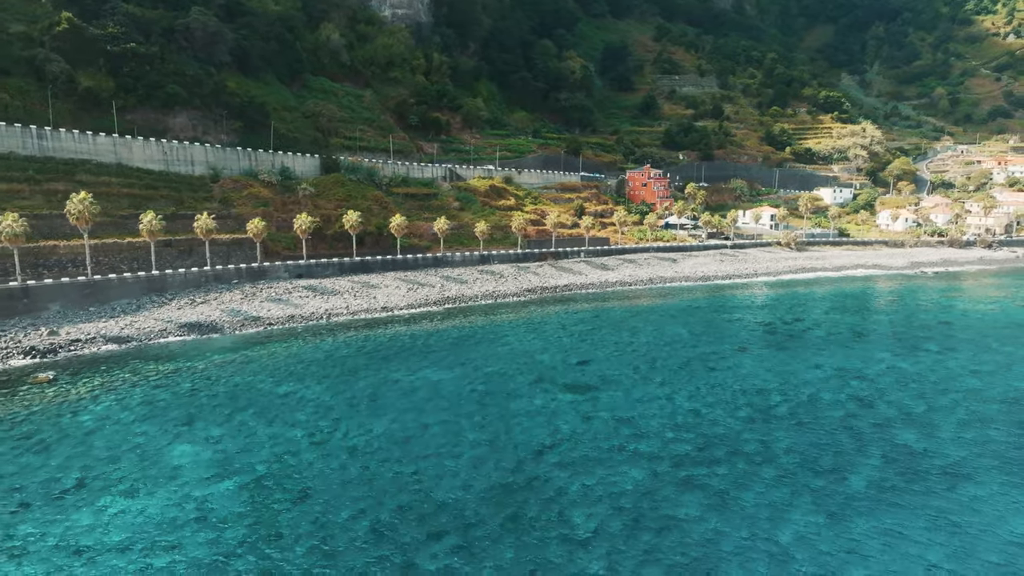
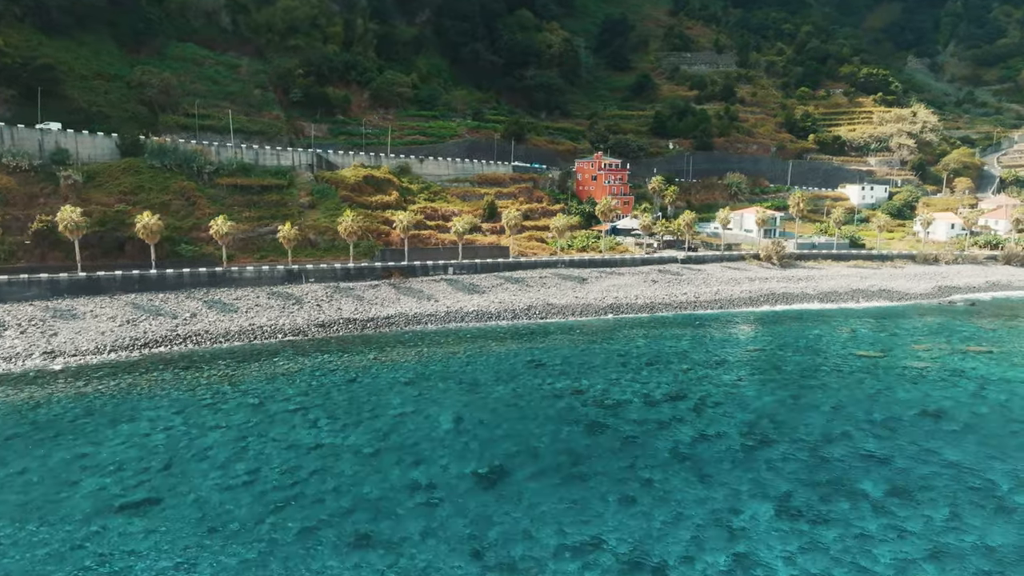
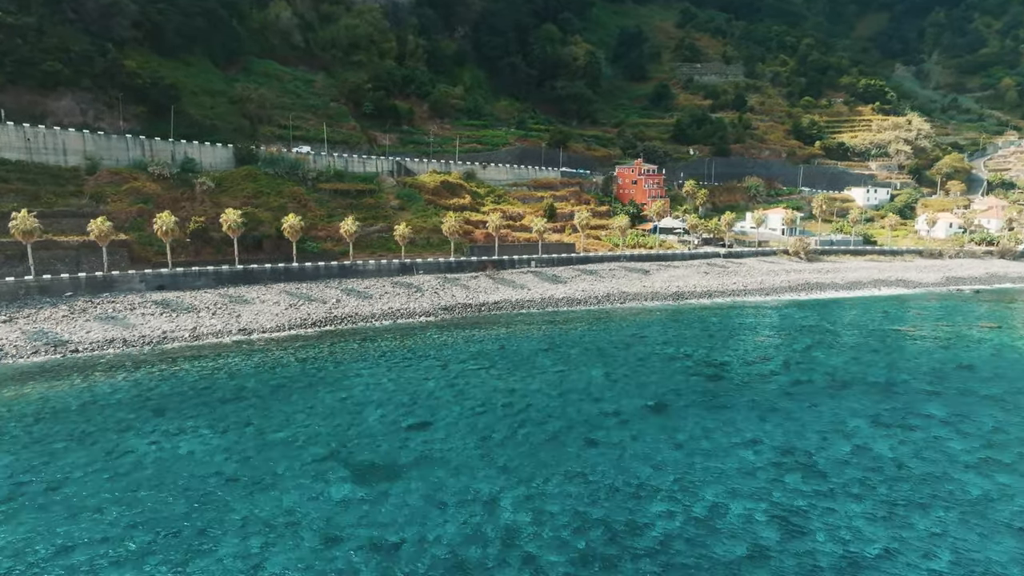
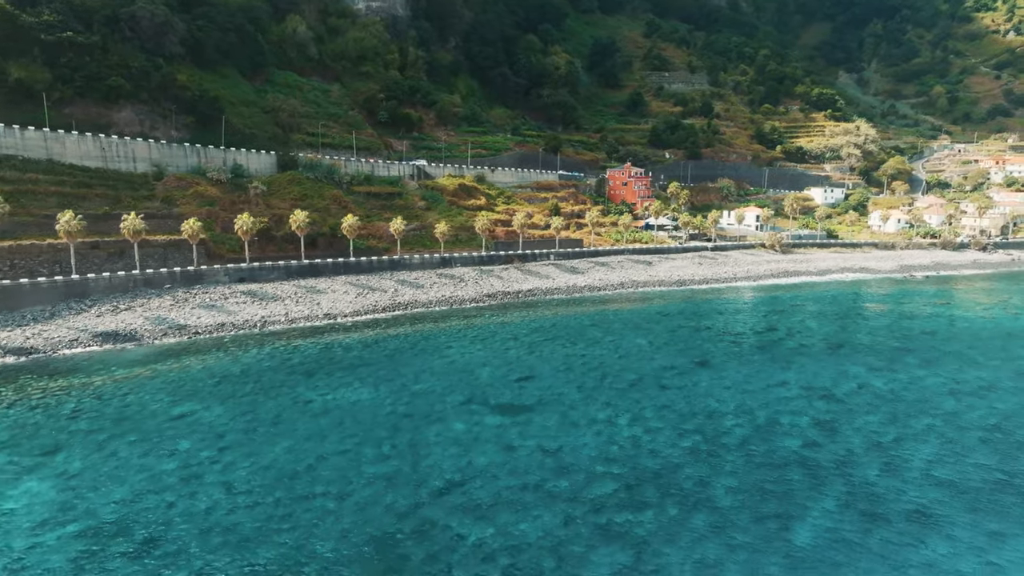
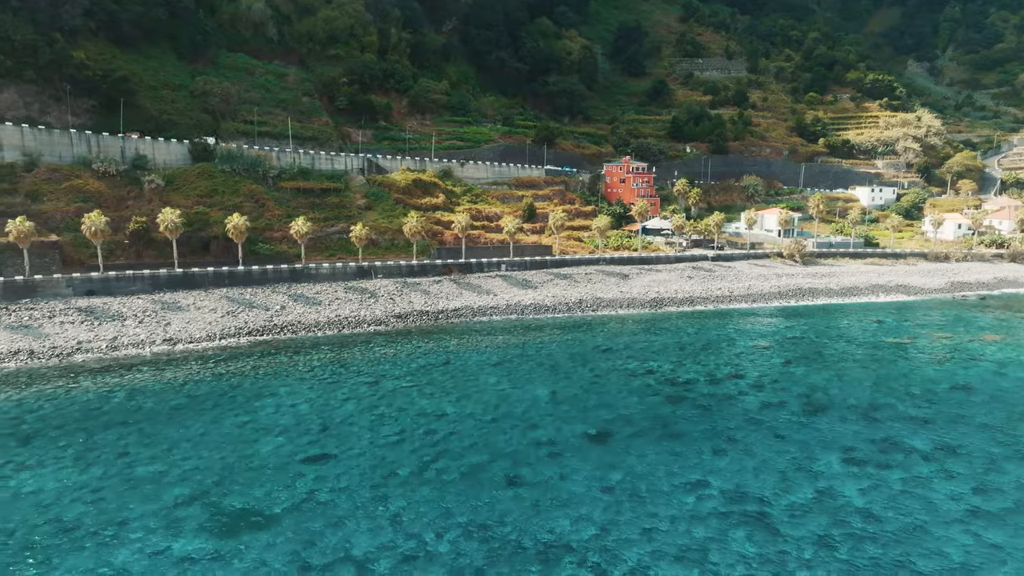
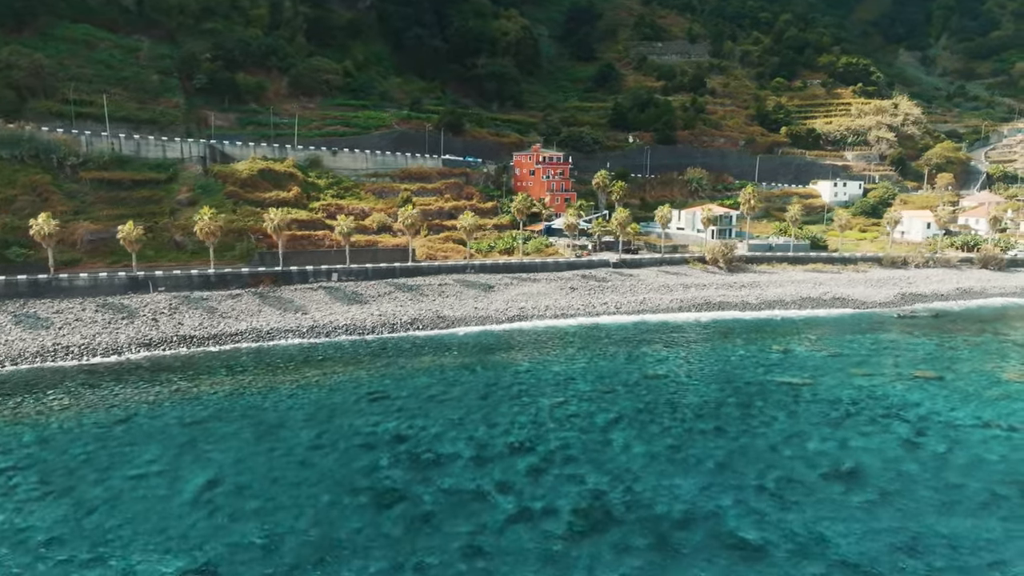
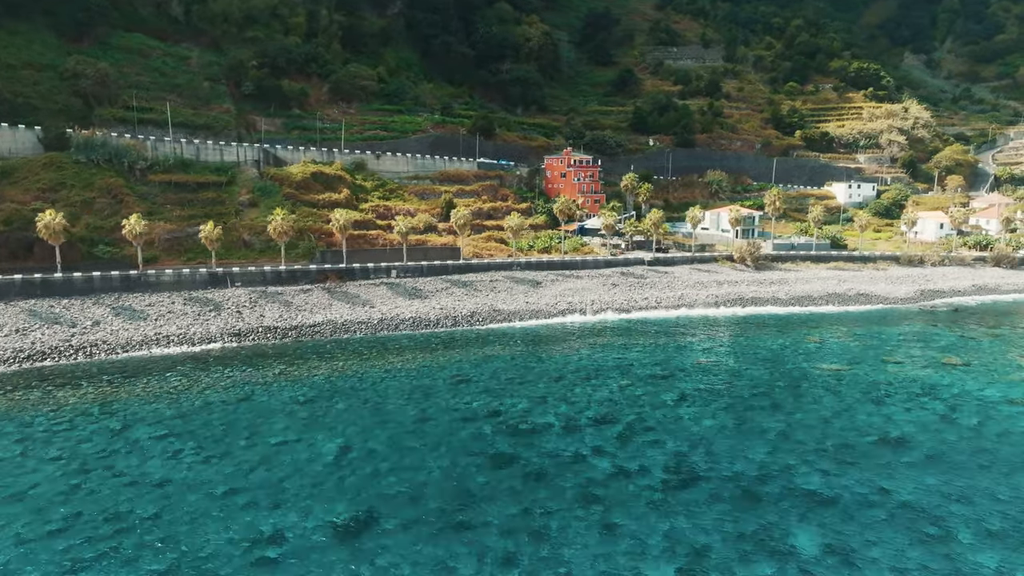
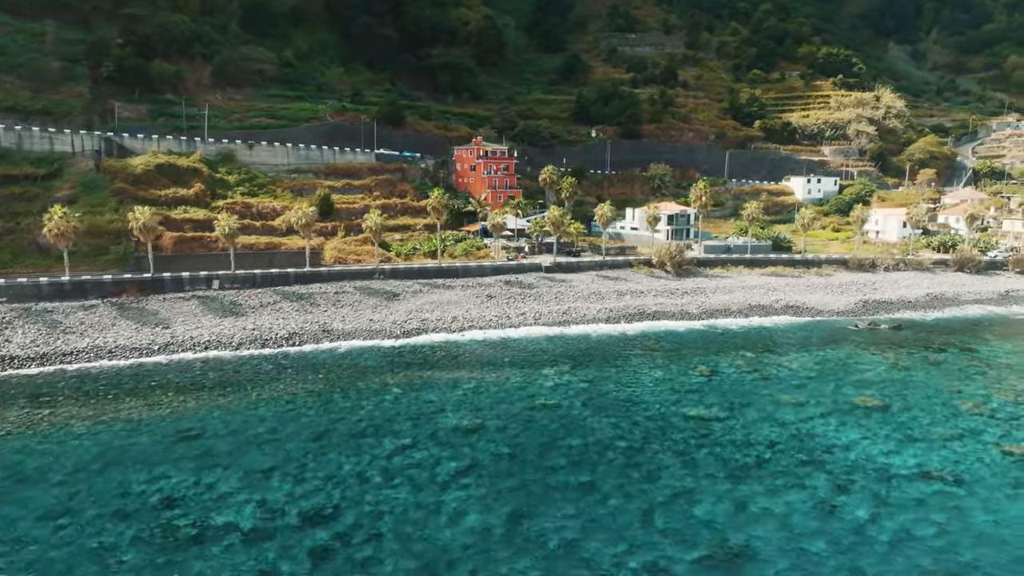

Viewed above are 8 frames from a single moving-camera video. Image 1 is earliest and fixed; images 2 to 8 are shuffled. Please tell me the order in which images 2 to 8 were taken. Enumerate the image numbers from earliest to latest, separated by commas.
4, 3, 5, 2, 7, 6, 8
